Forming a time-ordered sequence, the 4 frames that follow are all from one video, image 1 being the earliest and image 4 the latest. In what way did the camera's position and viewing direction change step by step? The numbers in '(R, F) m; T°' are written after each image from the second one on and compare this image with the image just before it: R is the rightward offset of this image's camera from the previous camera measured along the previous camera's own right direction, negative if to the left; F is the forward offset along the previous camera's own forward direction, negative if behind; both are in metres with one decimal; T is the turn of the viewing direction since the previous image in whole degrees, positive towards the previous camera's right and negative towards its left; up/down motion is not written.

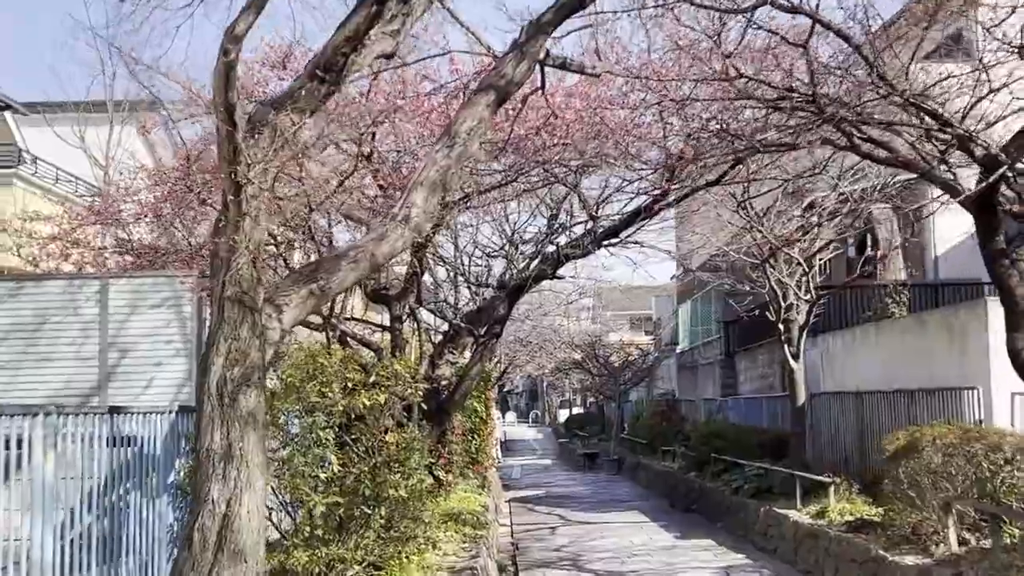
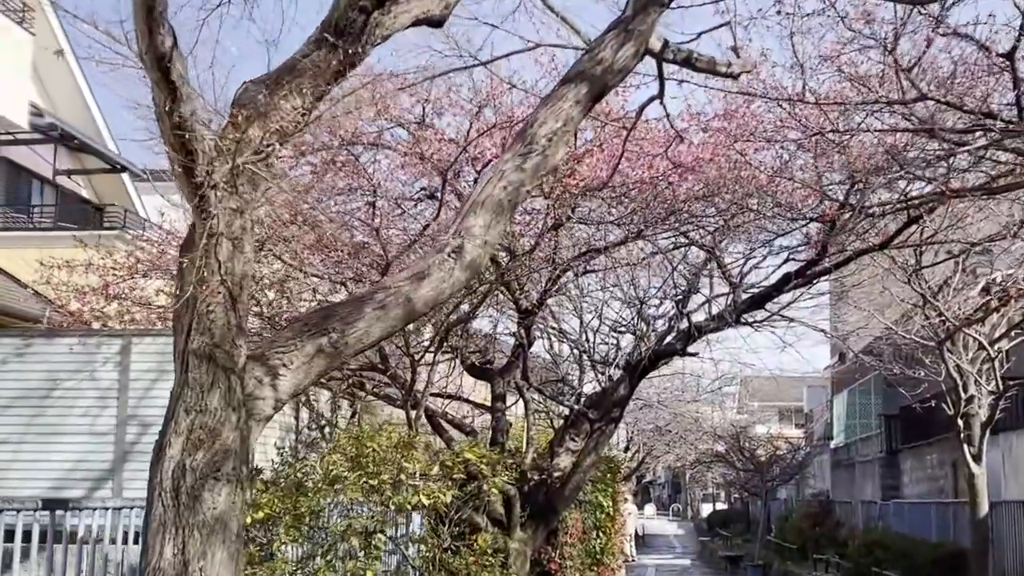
(+0.2, +2.1) m; -7°
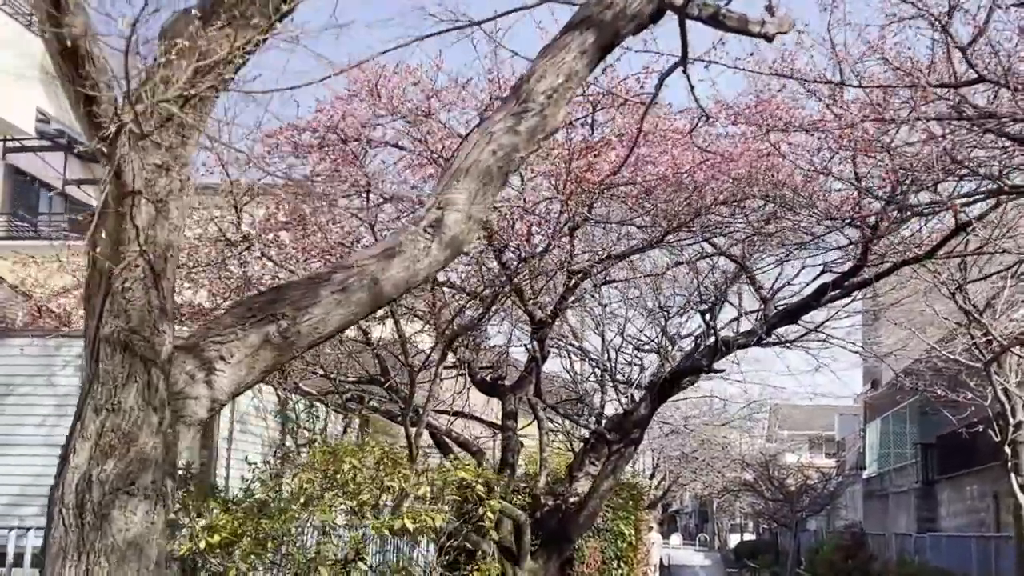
(+0.1, +0.8) m; -1°
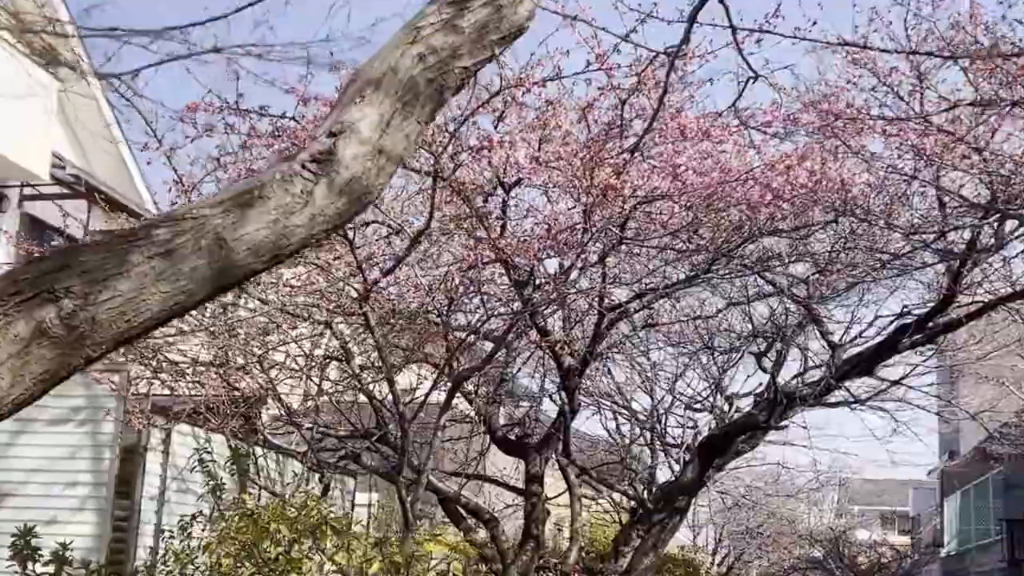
(+0.3, +1.5) m; -3°
